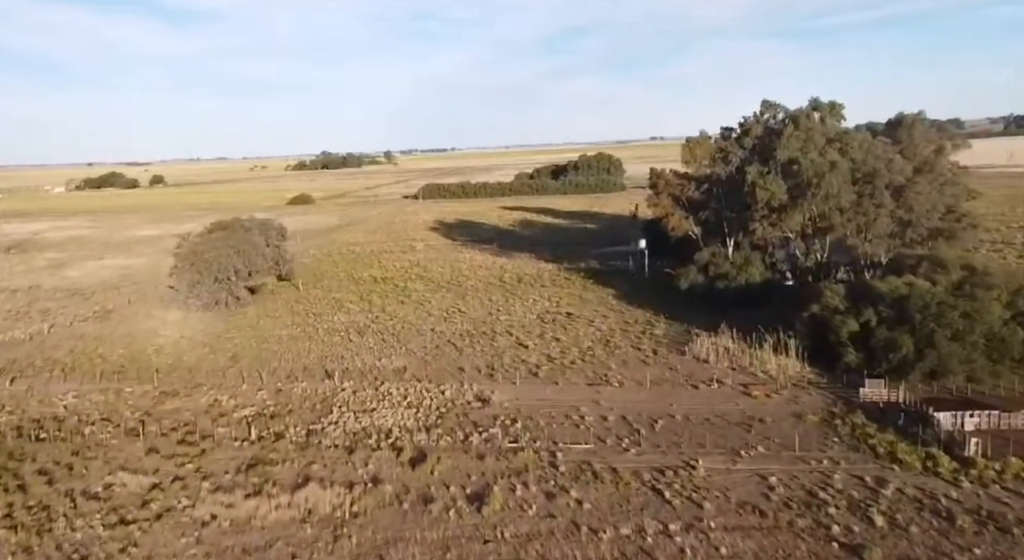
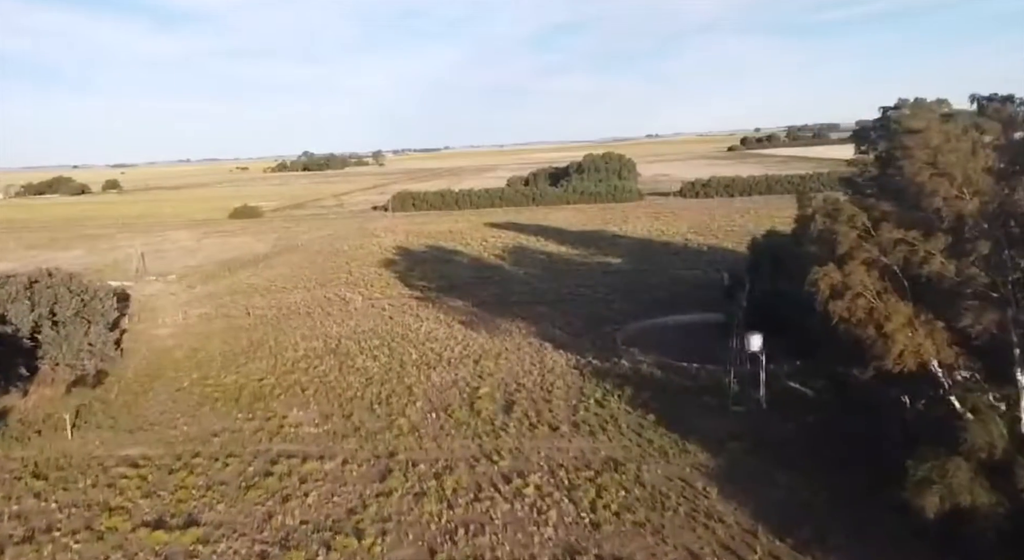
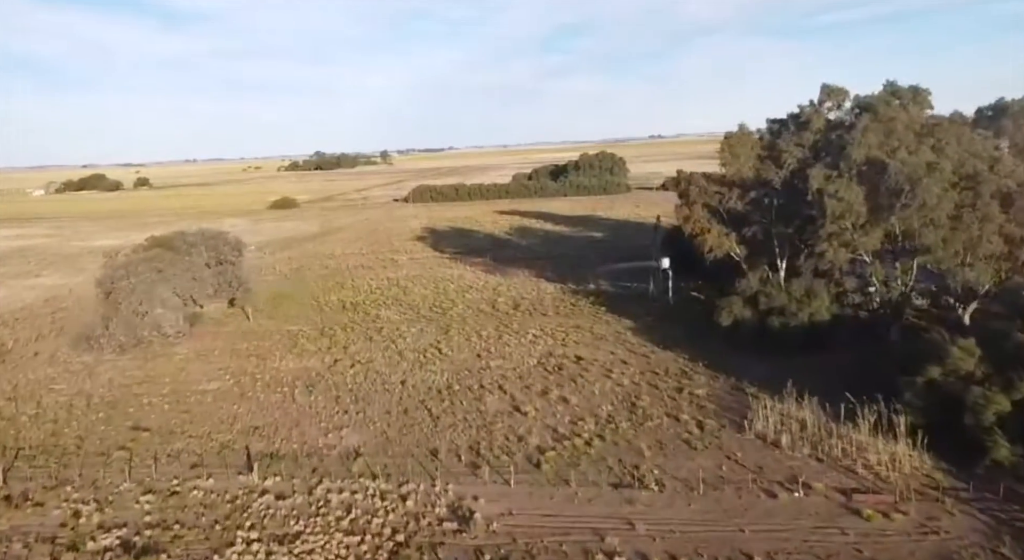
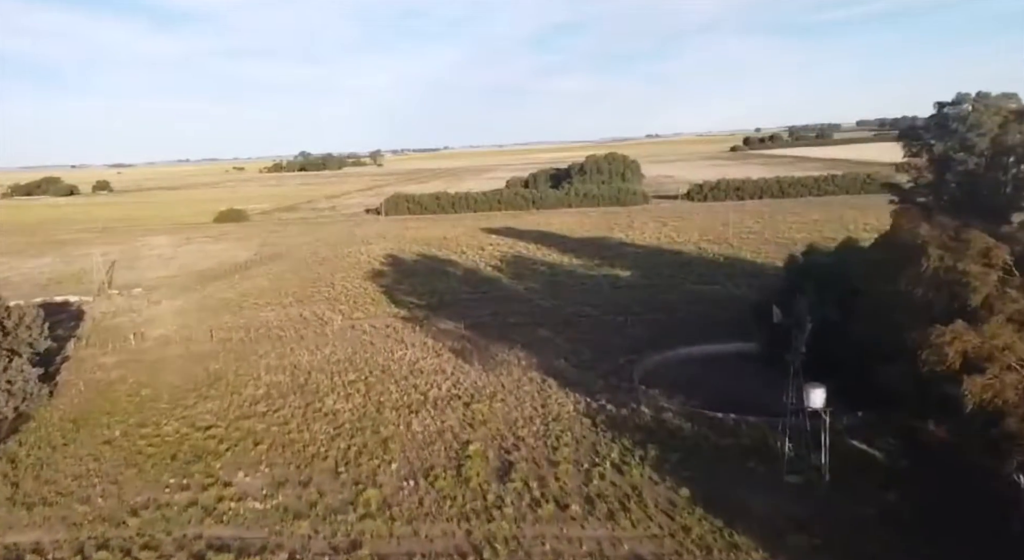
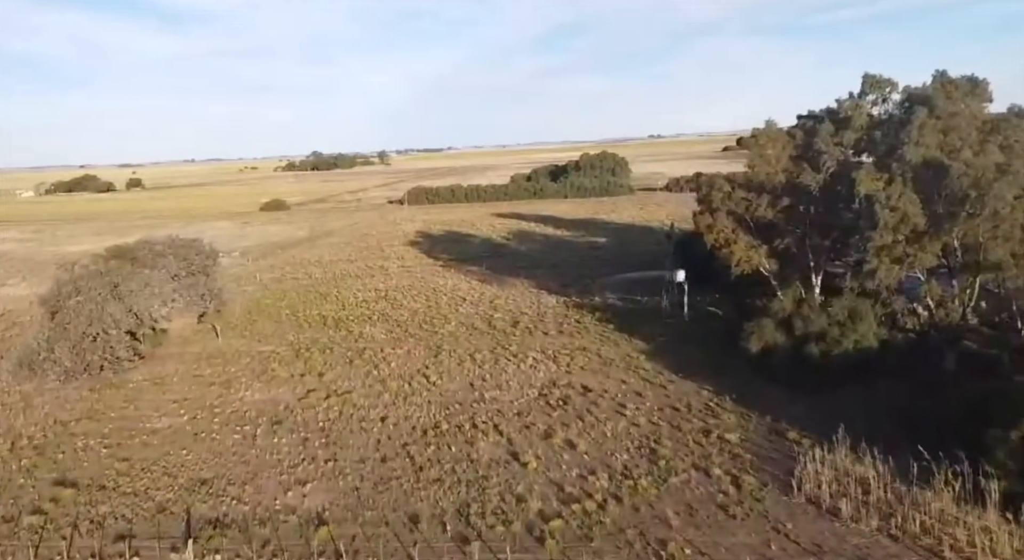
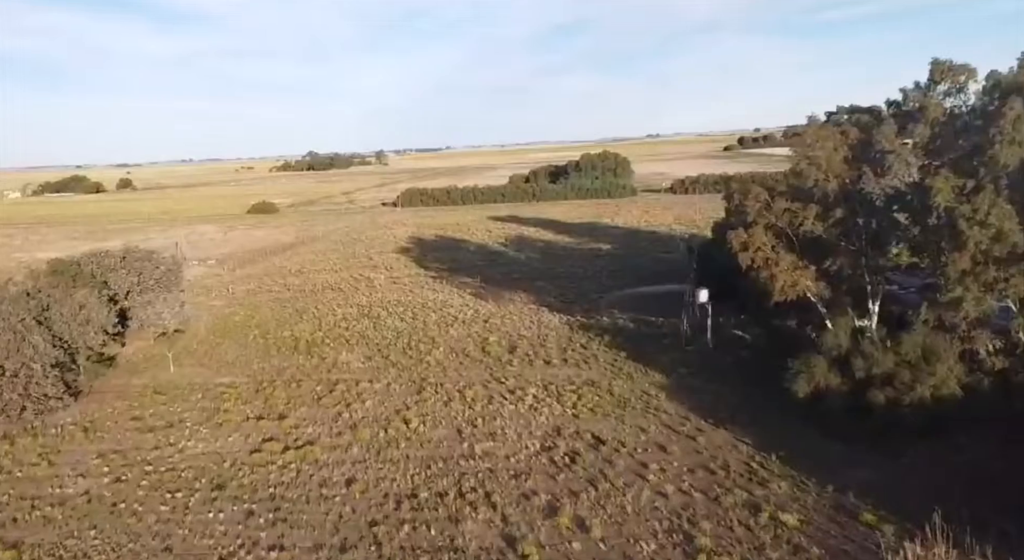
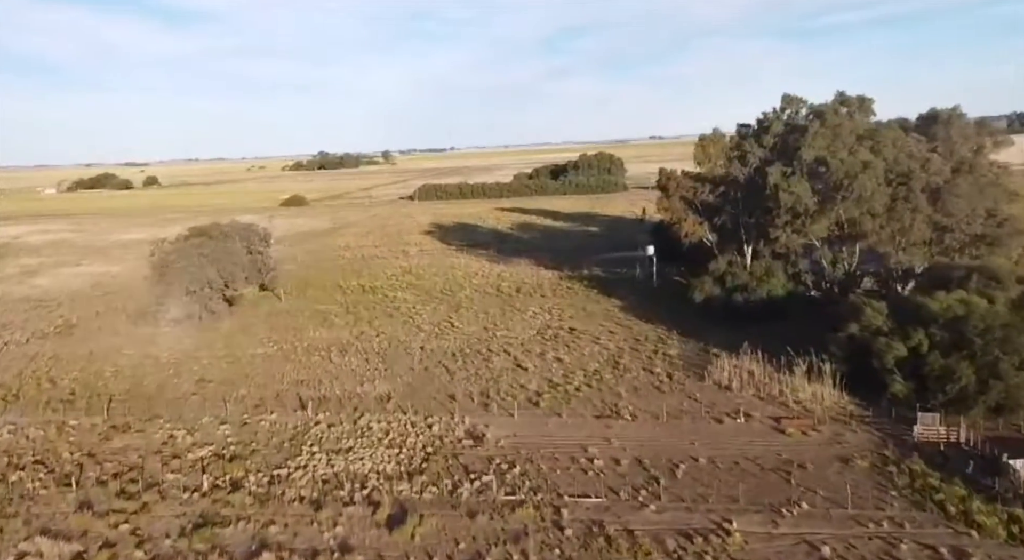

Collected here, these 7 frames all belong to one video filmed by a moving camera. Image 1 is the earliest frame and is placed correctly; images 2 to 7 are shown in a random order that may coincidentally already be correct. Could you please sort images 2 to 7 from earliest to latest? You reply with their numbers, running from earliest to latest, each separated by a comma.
7, 3, 5, 6, 2, 4
